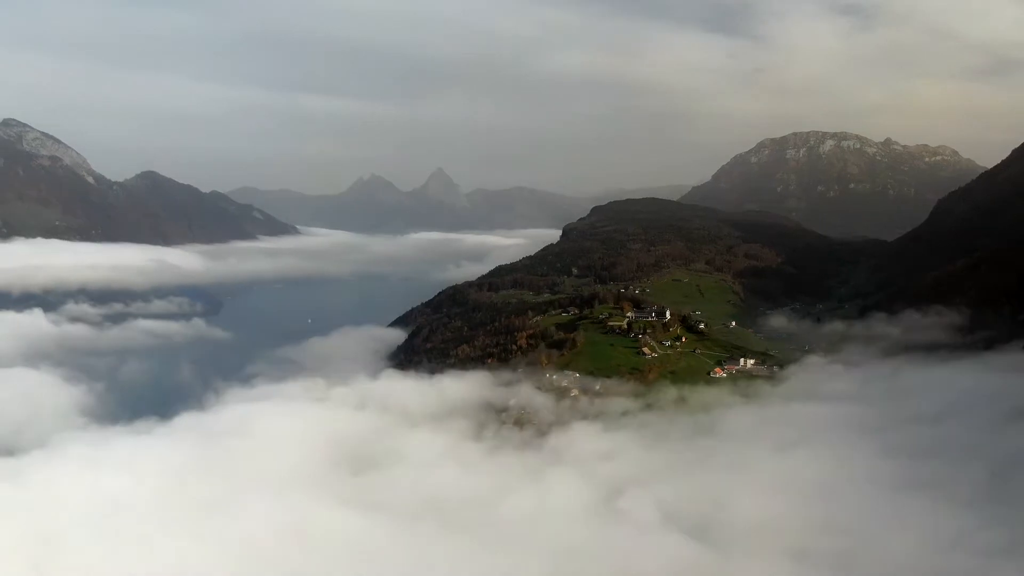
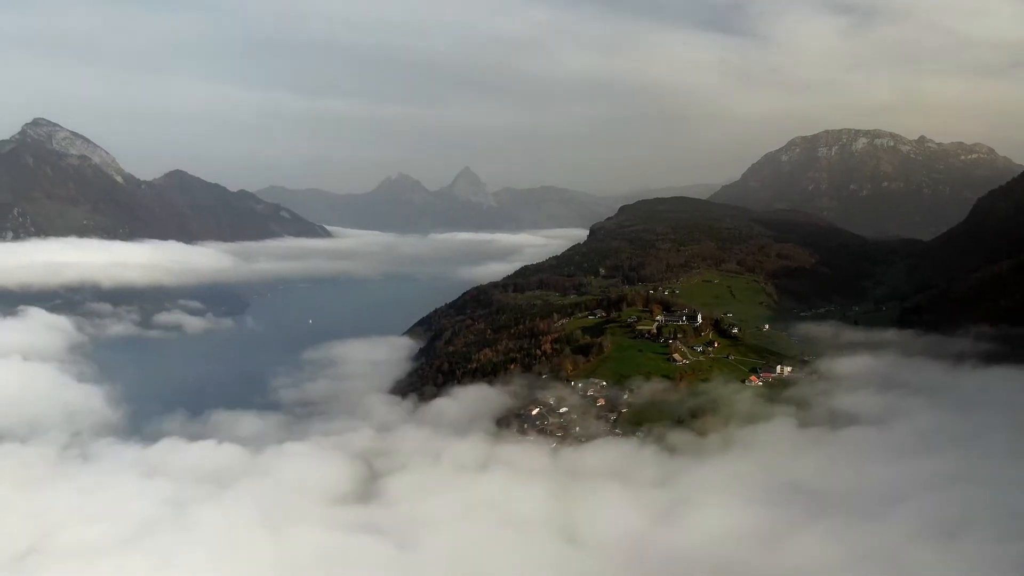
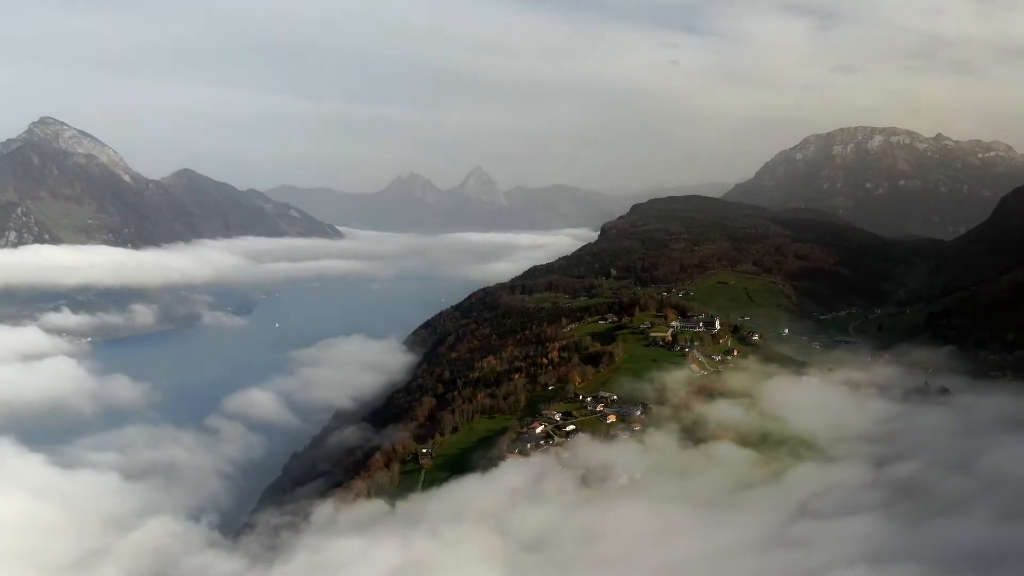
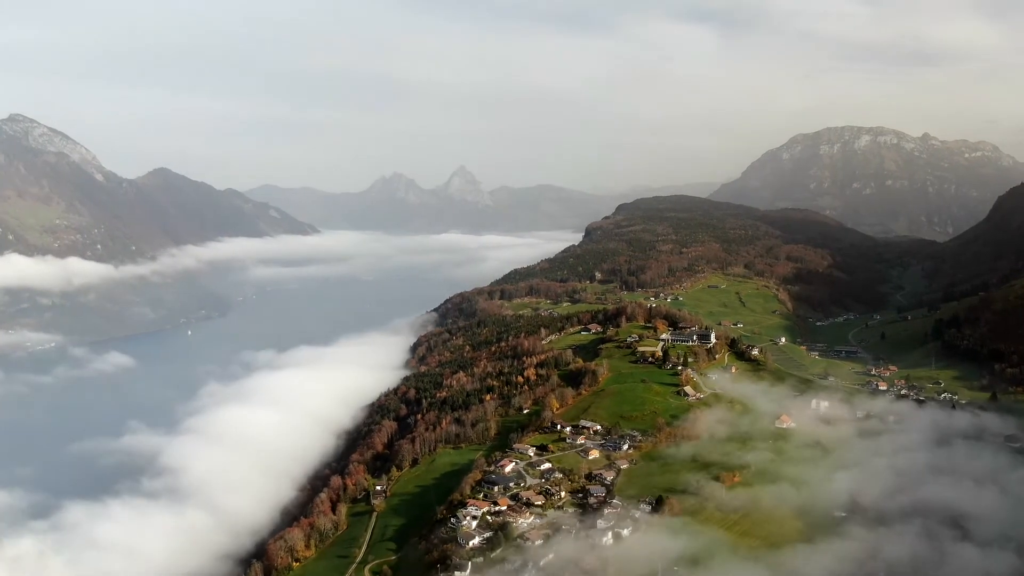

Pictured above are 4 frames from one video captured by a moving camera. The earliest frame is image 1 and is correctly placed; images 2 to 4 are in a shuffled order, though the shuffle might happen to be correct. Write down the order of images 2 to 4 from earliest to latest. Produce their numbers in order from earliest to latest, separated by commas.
2, 3, 4
